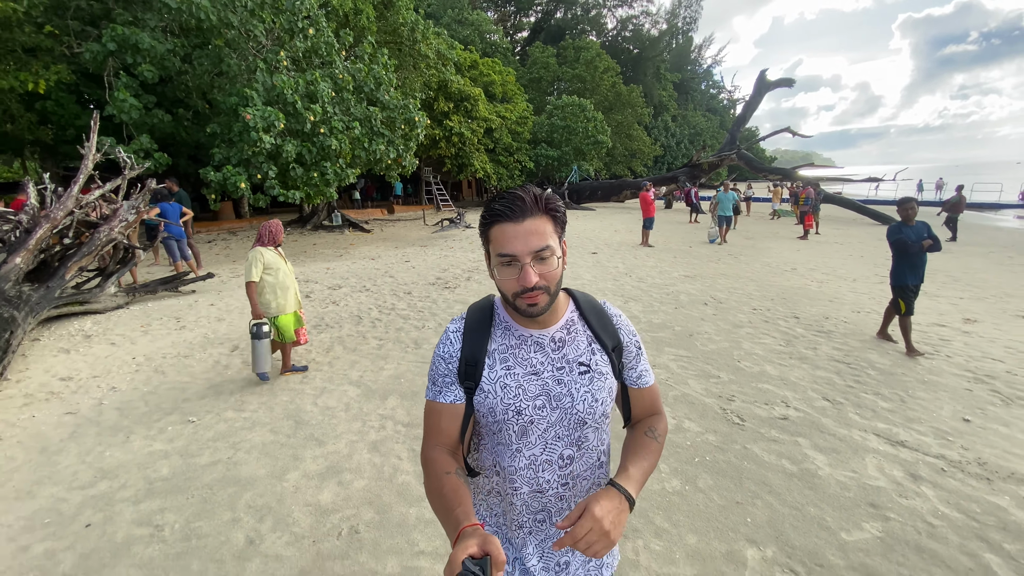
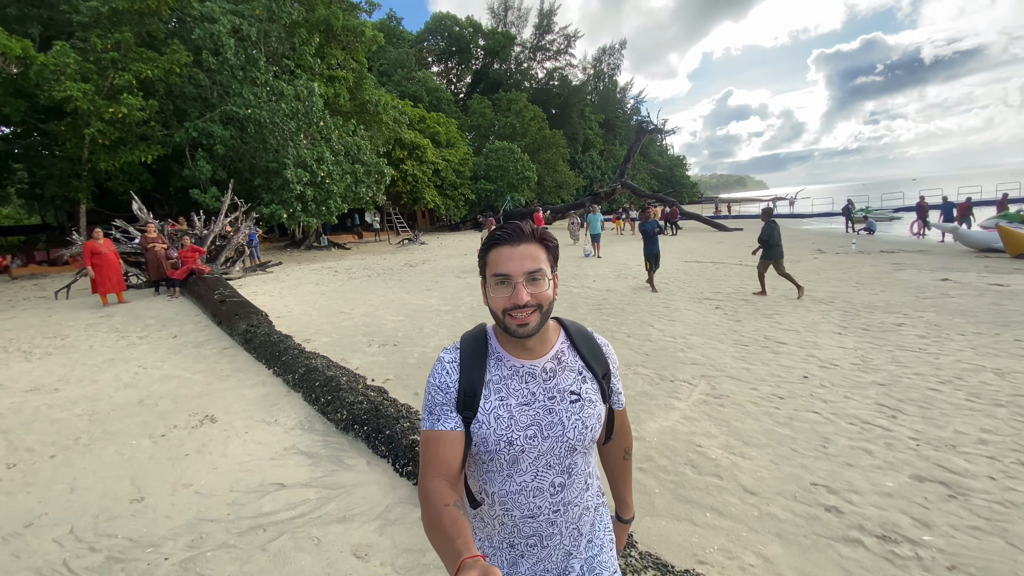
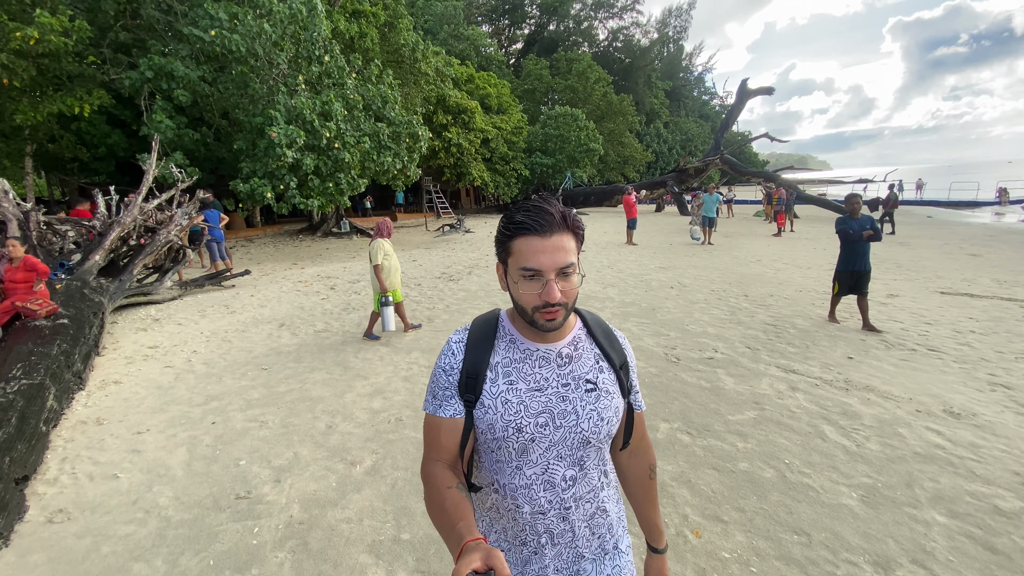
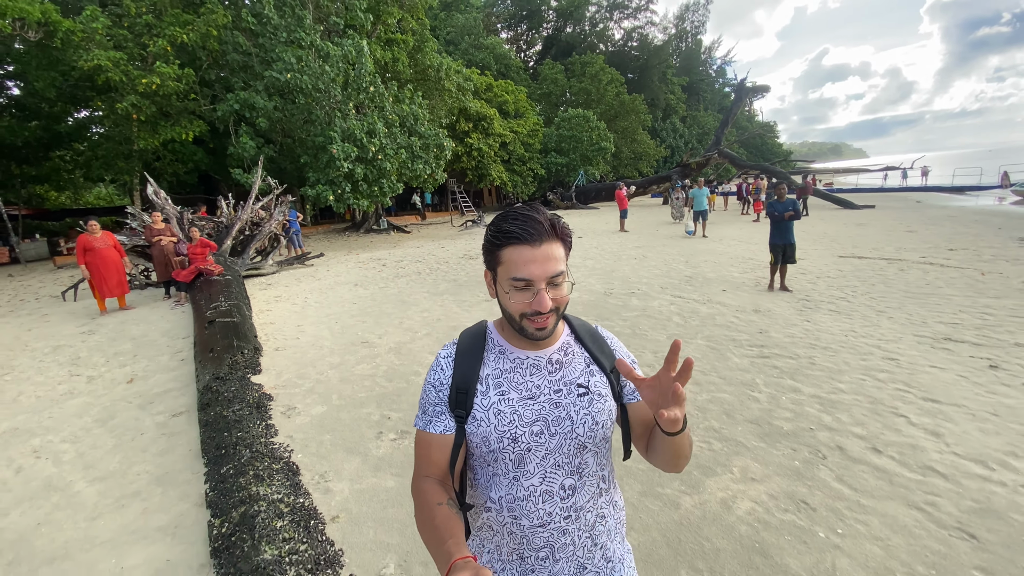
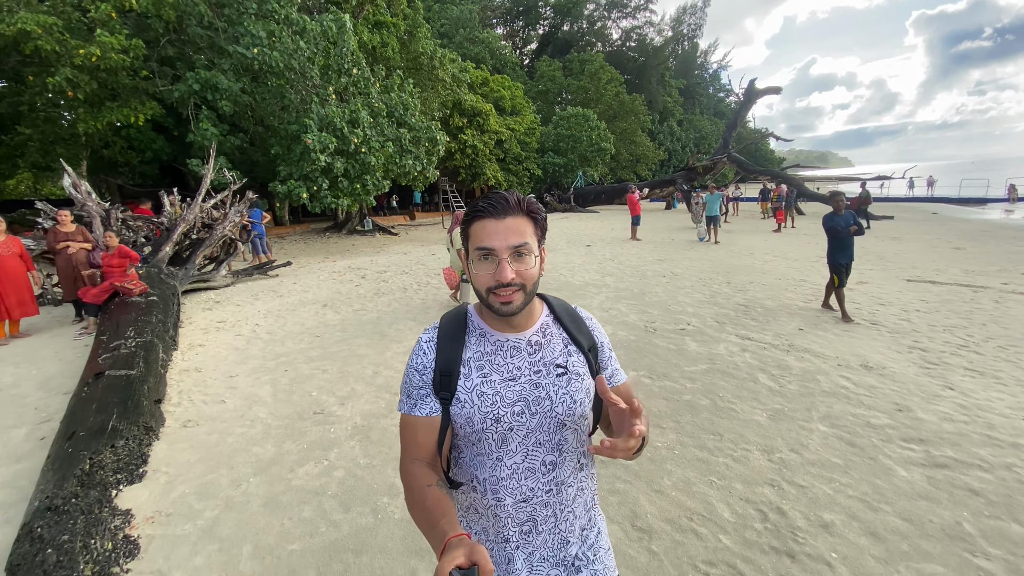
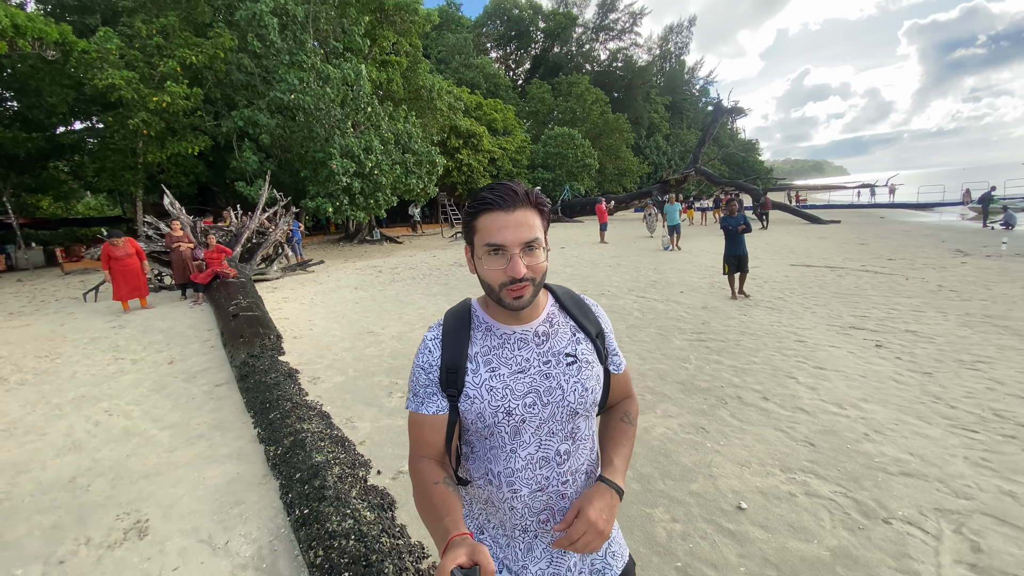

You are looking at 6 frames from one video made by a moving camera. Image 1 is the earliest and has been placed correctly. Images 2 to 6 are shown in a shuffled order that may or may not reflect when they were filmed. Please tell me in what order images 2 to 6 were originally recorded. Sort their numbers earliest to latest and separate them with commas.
3, 5, 4, 6, 2
